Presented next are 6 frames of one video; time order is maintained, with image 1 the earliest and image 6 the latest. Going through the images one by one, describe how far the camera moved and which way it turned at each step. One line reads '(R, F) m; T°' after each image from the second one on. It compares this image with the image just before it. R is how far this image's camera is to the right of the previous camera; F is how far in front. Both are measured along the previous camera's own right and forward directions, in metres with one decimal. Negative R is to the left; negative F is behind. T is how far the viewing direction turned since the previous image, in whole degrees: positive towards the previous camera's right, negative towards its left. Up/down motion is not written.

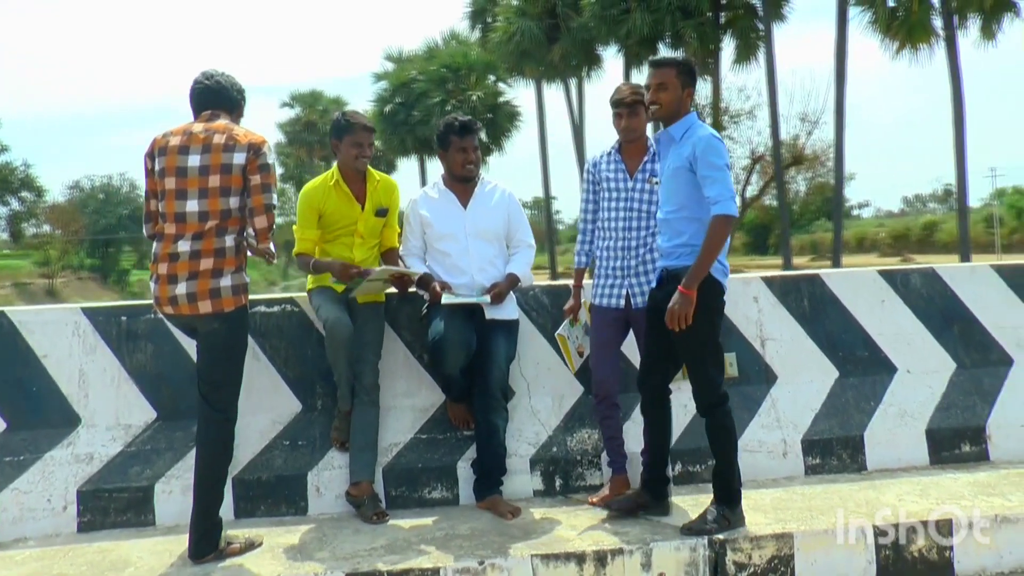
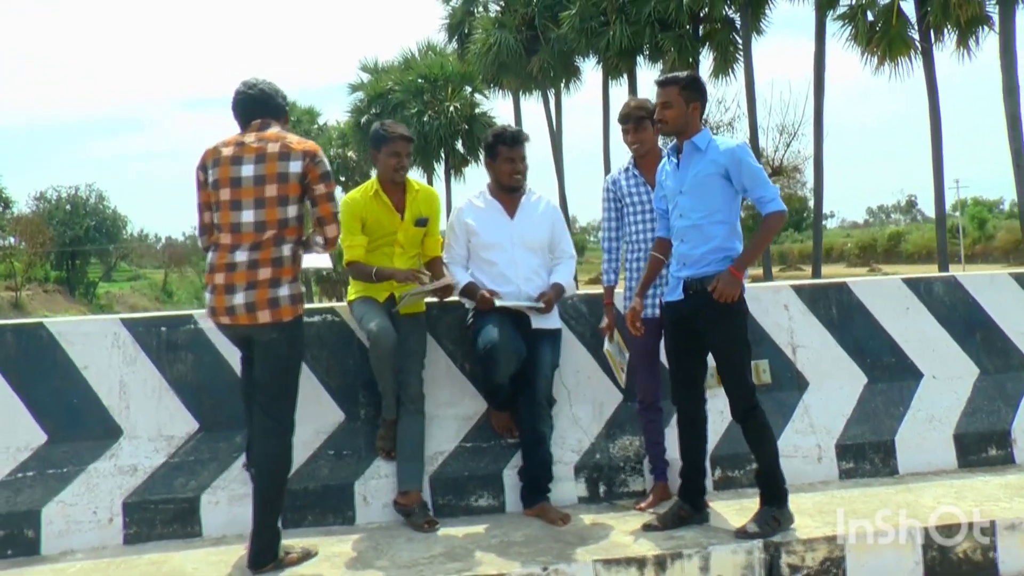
(-0.4, 0.0) m; +2°
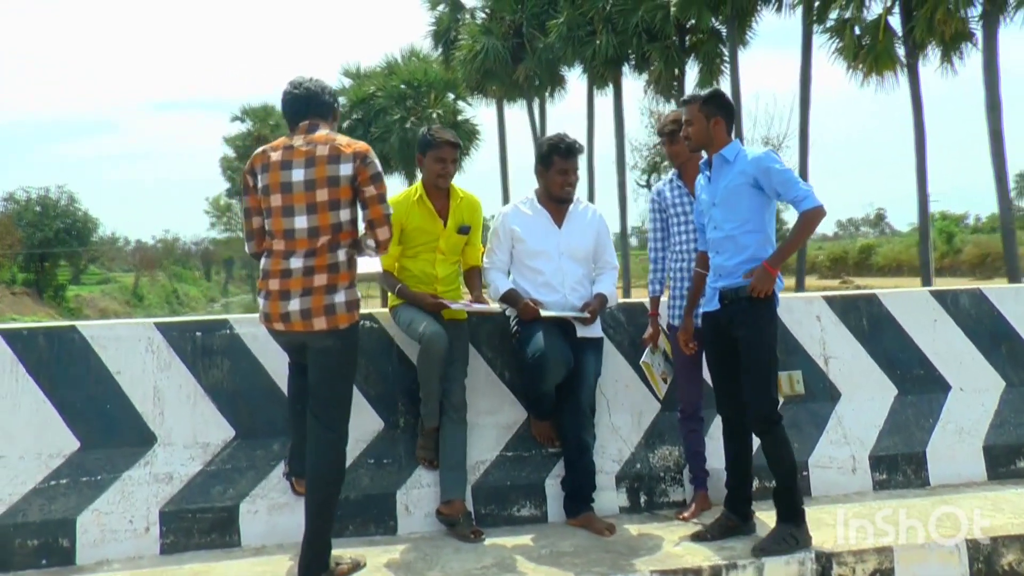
(-0.4, 0.0) m; +2°
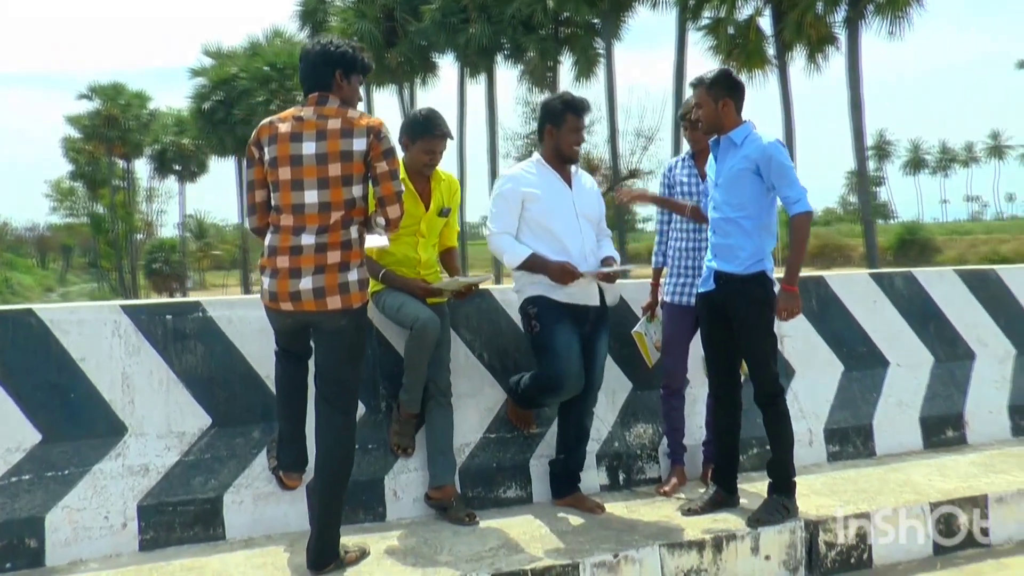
(-0.7, +0.1) m; +9°
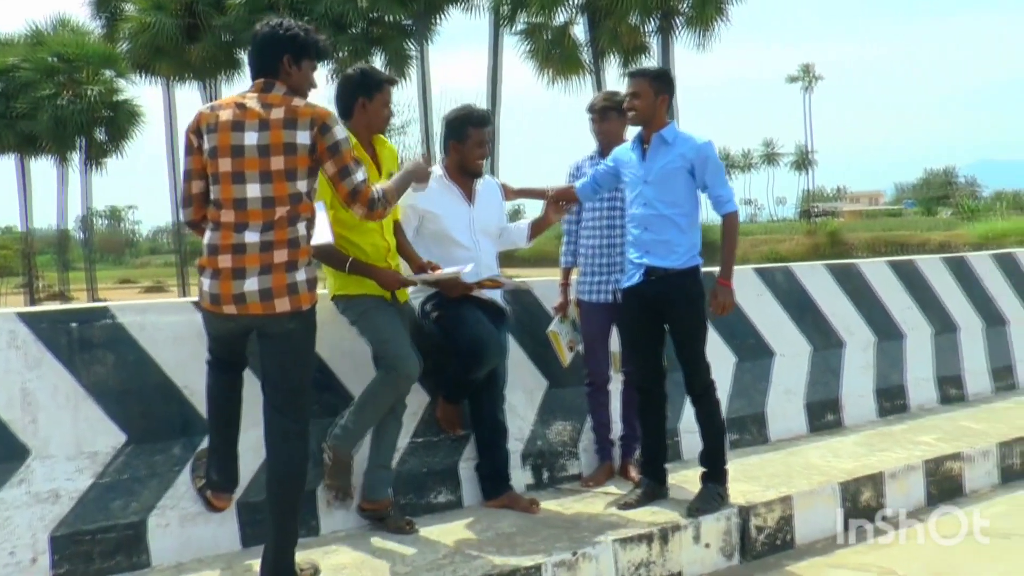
(-0.7, +0.2) m; +12°
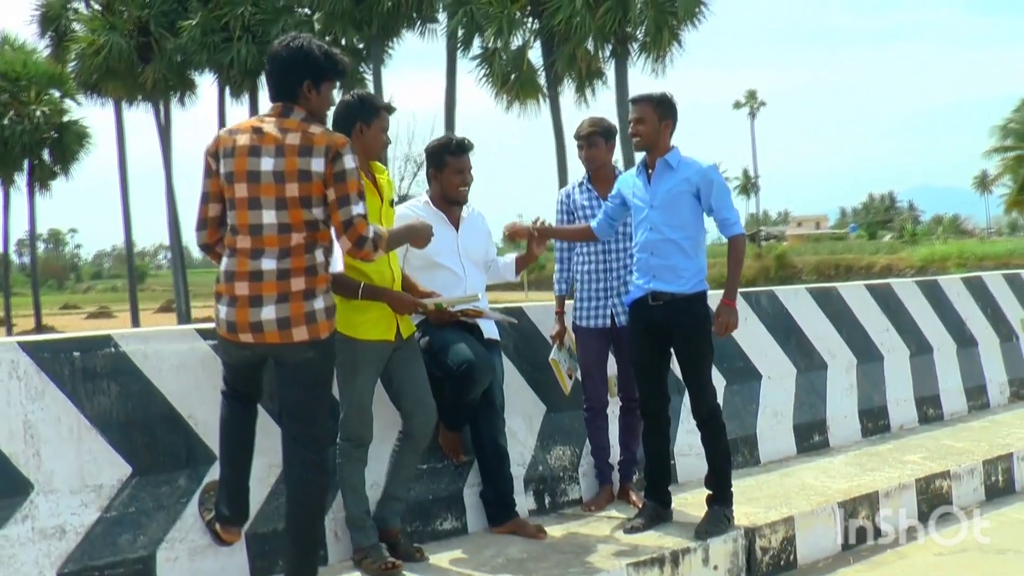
(-0.3, 0.0) m; +3°
